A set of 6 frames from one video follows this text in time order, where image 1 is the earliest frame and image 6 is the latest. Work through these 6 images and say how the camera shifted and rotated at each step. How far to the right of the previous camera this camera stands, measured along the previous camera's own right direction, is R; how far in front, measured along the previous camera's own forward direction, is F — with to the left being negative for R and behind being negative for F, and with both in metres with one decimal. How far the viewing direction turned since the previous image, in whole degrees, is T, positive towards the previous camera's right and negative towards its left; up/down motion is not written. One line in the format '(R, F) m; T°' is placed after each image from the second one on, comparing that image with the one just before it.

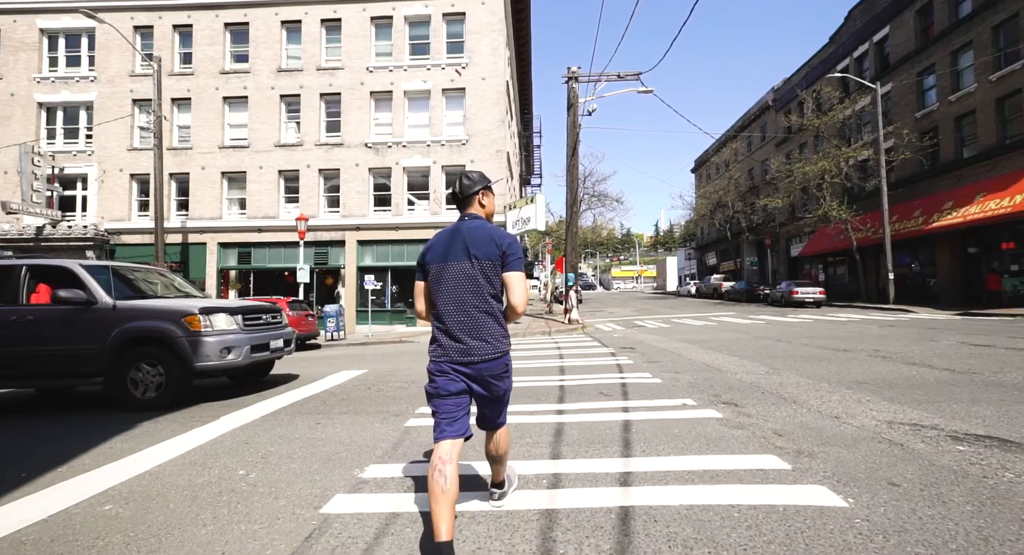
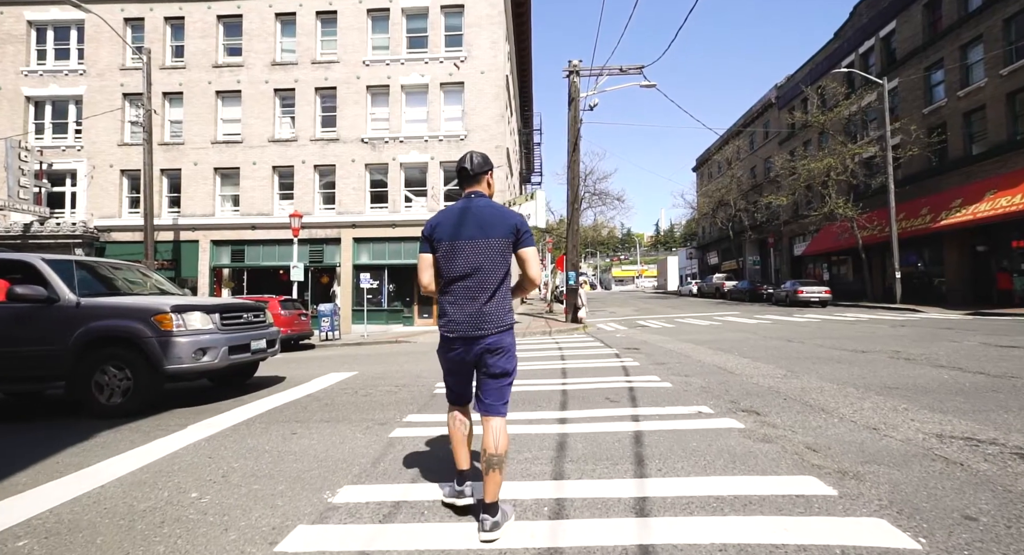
(0.0, +0.5) m; 0°
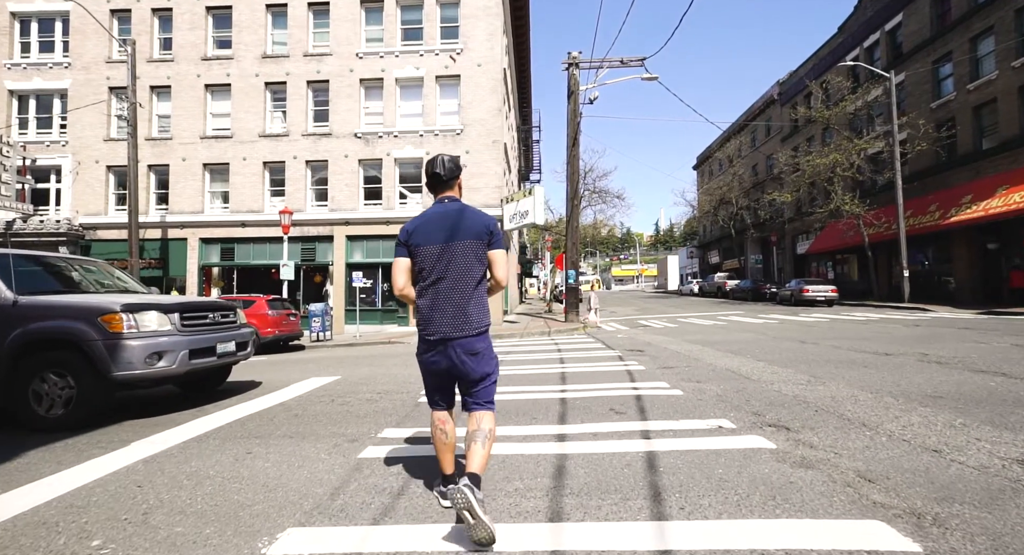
(+0.1, +0.6) m; 0°
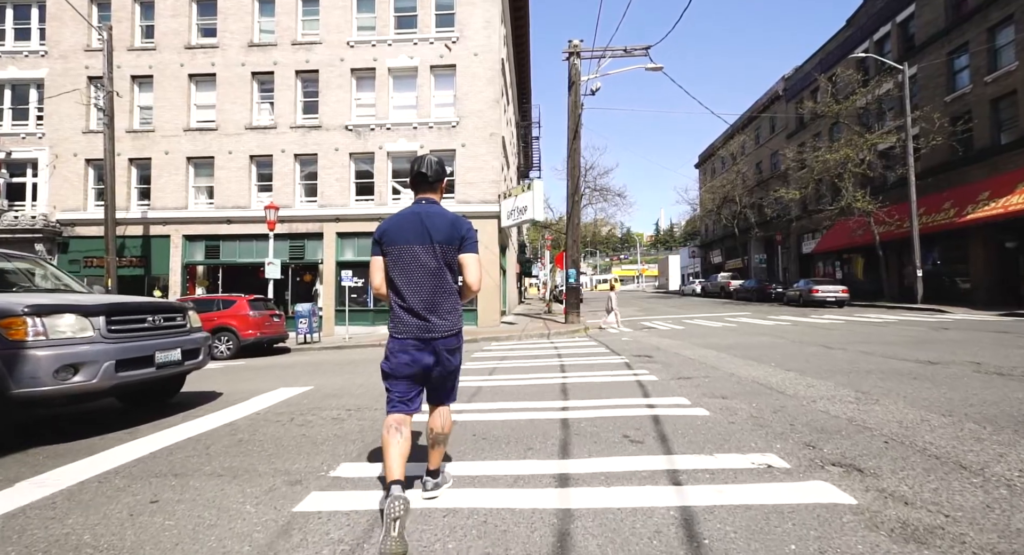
(+0.1, +0.8) m; 0°
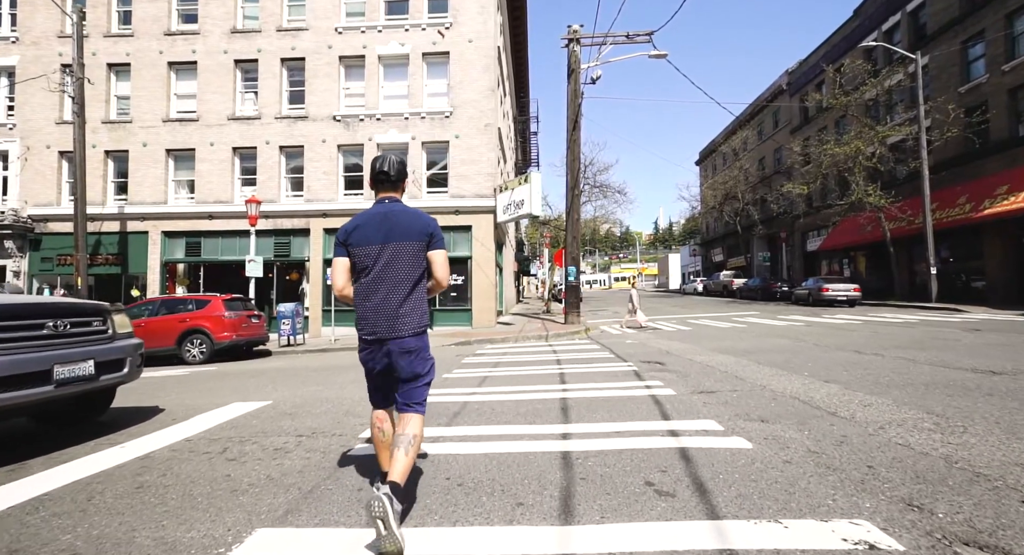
(+0.1, +0.9) m; 0°
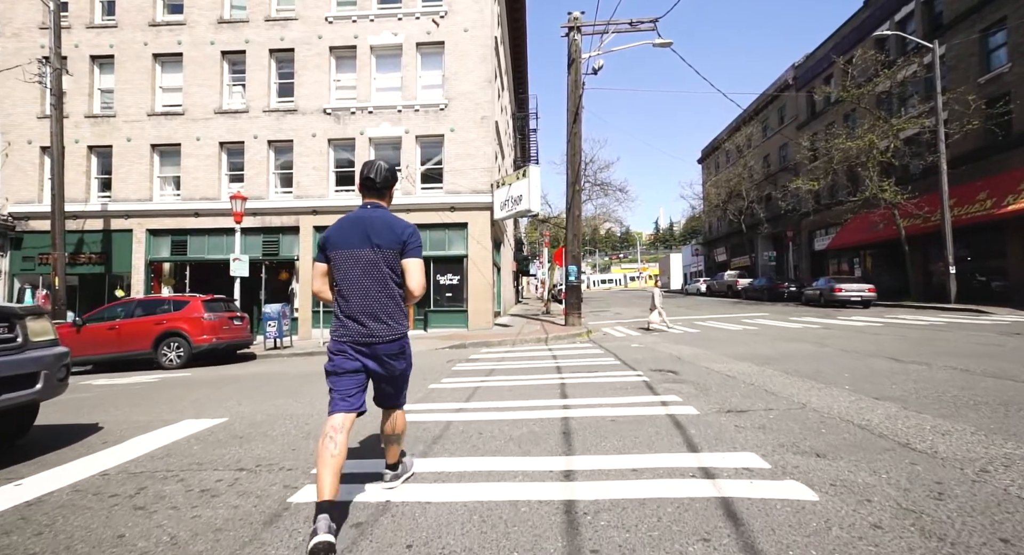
(+0.1, +0.8) m; 0°
